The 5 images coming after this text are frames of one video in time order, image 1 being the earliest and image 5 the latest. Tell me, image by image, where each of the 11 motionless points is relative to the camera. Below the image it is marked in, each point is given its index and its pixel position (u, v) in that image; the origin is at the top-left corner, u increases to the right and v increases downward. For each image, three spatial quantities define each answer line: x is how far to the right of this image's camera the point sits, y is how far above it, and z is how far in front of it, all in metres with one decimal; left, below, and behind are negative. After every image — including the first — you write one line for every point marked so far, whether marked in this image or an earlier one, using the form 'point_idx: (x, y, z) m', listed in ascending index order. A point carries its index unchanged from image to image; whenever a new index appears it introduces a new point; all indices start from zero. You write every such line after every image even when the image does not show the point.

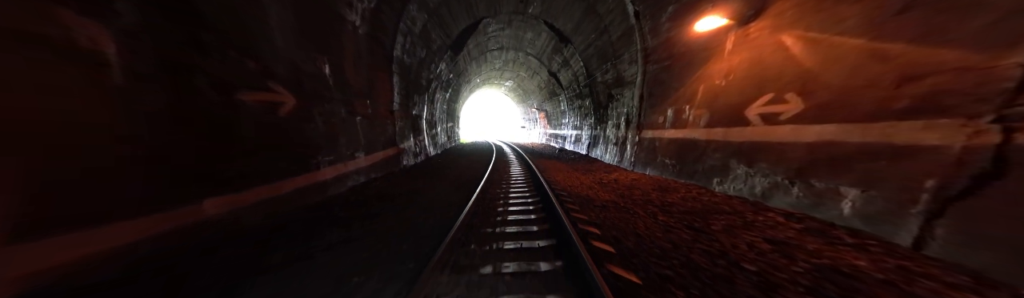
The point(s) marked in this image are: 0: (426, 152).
0: (-5.1, -0.3, +9.7) m
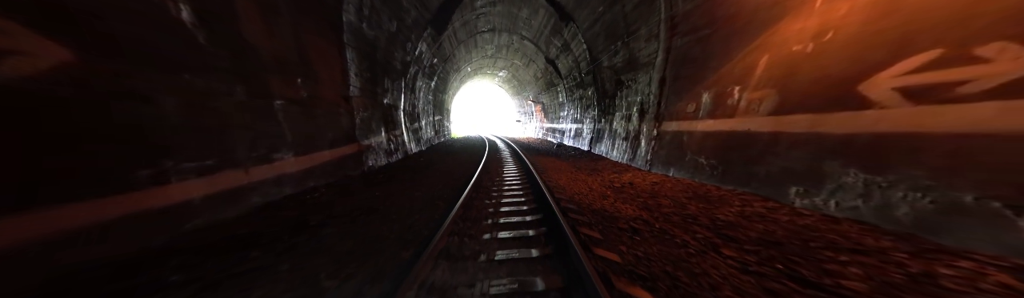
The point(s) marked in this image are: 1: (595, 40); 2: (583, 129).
0: (-5.5, -0.1, +8.5) m
1: (+3.8, +4.9, +7.6) m
2: (+5.2, +1.5, +12.3) m
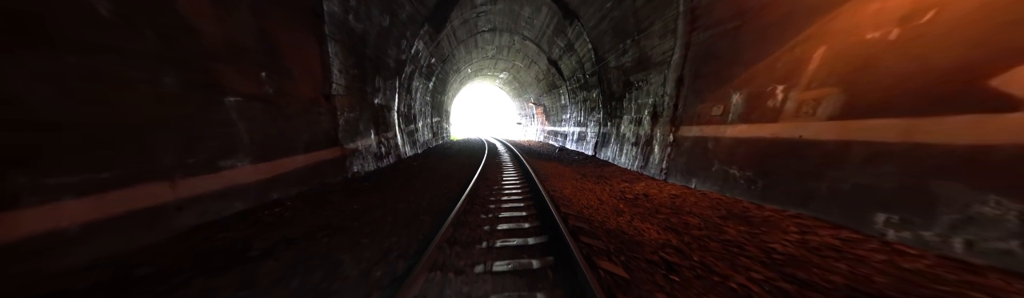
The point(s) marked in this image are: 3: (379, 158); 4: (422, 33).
0: (-5.5, -0.2, +8.0) m
1: (+3.8, +4.7, +7.2) m
2: (+5.2, +1.2, +11.8) m
3: (-4.9, -0.3, +6.2) m
4: (-4.2, +5.5, +7.8) m
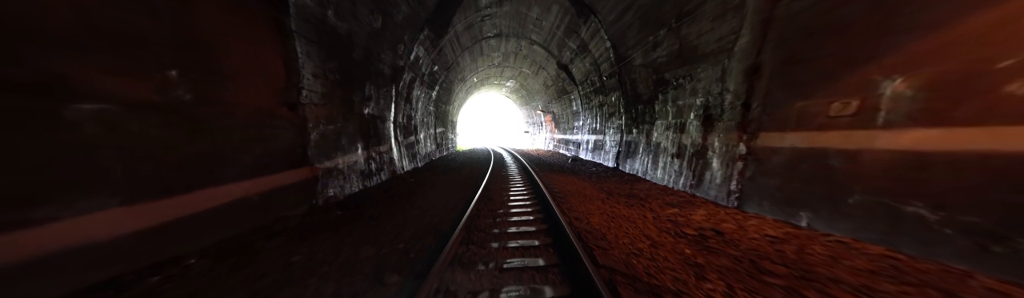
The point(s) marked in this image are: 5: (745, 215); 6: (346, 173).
0: (-5.1, -0.9, +7.2) m
1: (+4.1, +4.3, +6.3) m
2: (+5.8, +0.5, +10.6) m
3: (-4.6, -0.9, +5.3) m
4: (-3.9, +4.9, +7.3) m
5: (+4.2, -1.2, +3.1) m
6: (-4.6, -0.6, +4.7) m
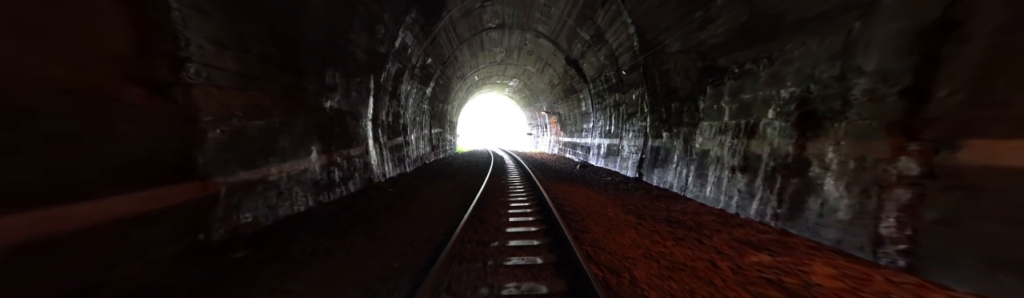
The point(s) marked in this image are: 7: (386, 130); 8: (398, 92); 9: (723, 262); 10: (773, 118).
0: (-5.0, -1.0, +5.9) m
1: (+4.2, +4.0, +4.9) m
2: (+5.9, +0.2, +9.2) m
3: (-4.6, -0.9, +4.1) m
4: (-3.8, +4.7, +6.1) m
5: (+4.2, -1.4, +1.7) m
6: (-4.6, -0.7, +3.4) m
7: (-5.6, +0.9, +7.7) m
8: (-5.4, +2.8, +8.3) m
9: (+3.2, -1.7, +2.6) m
10: (+4.9, +0.6, +3.1) m
